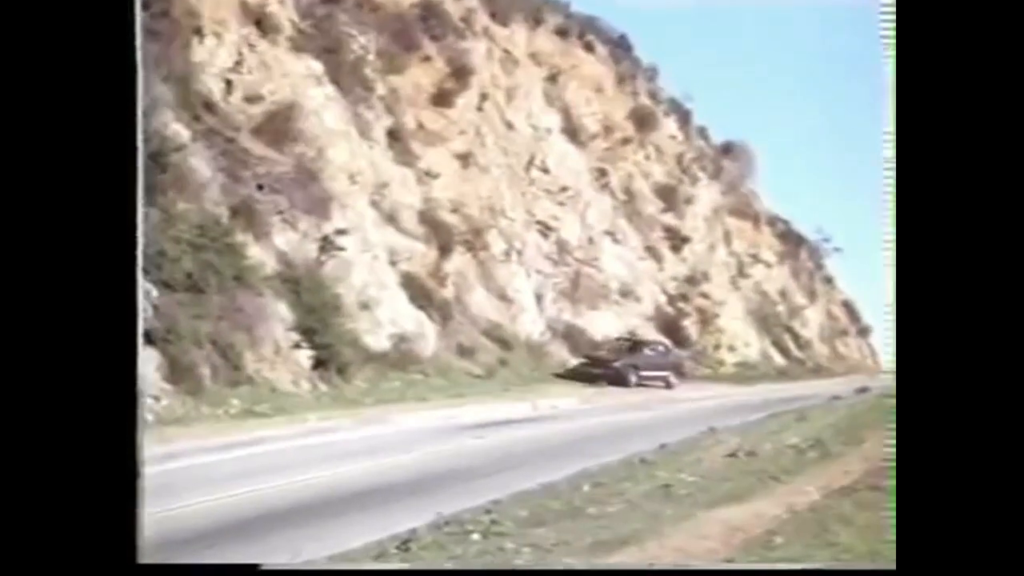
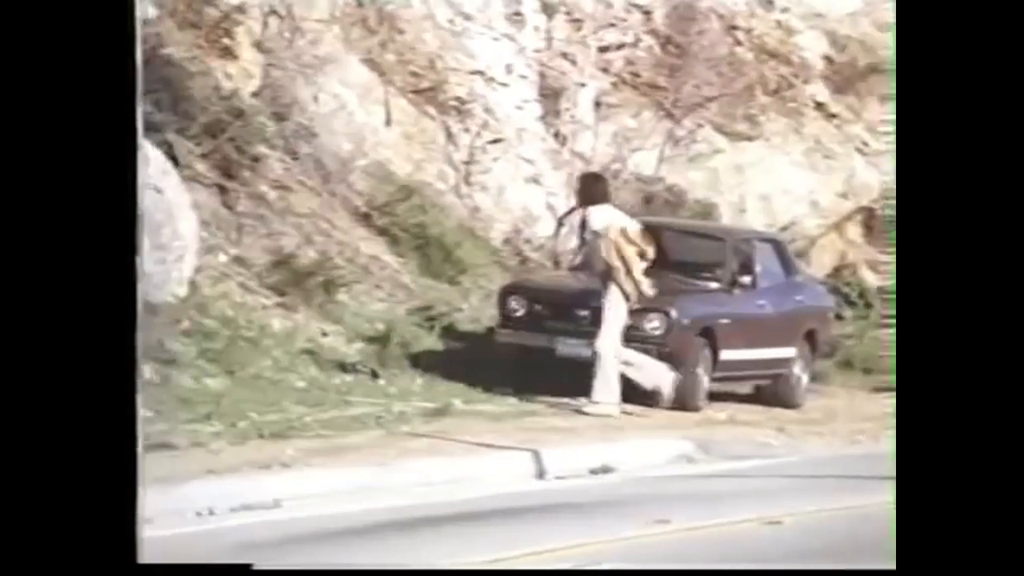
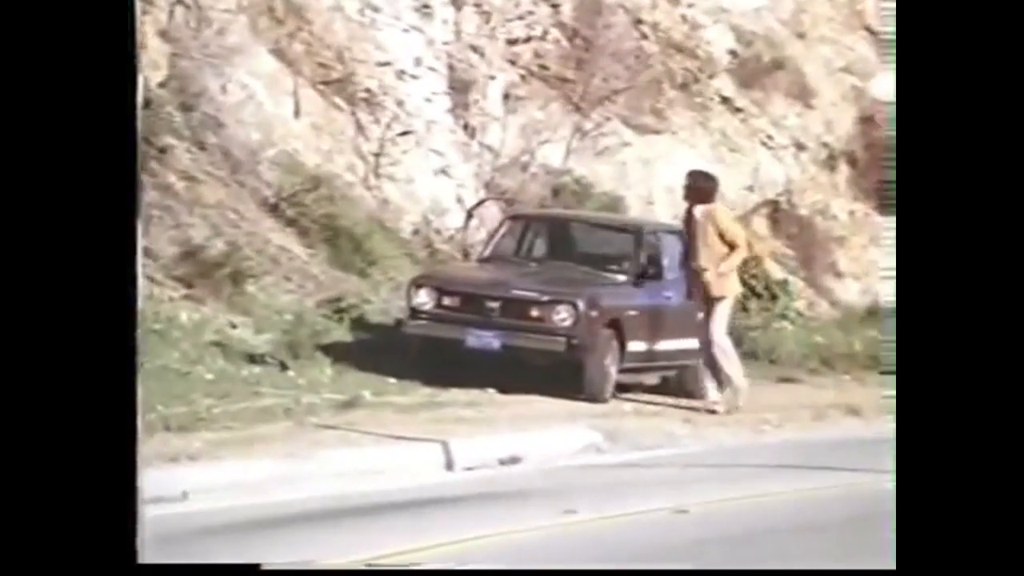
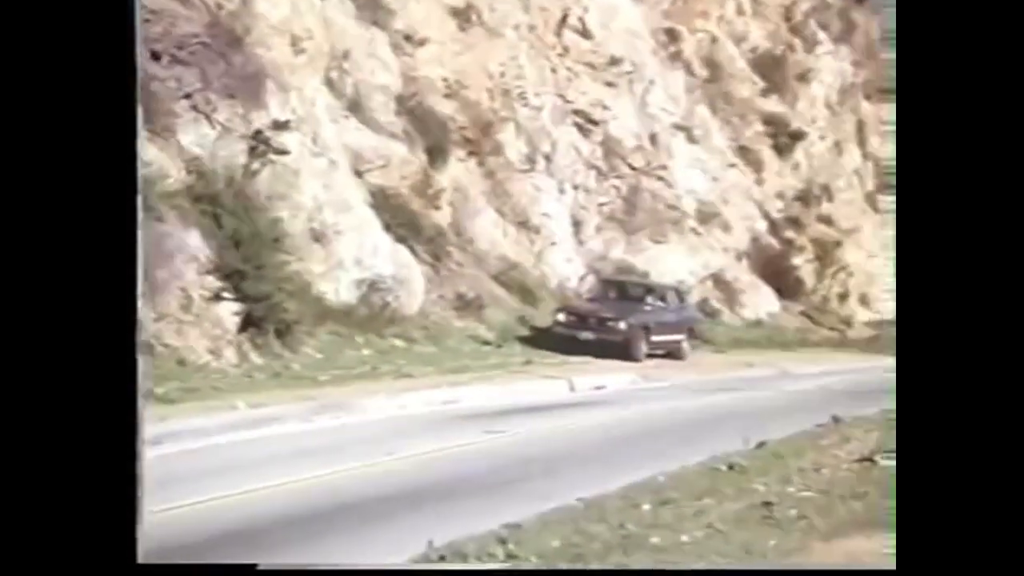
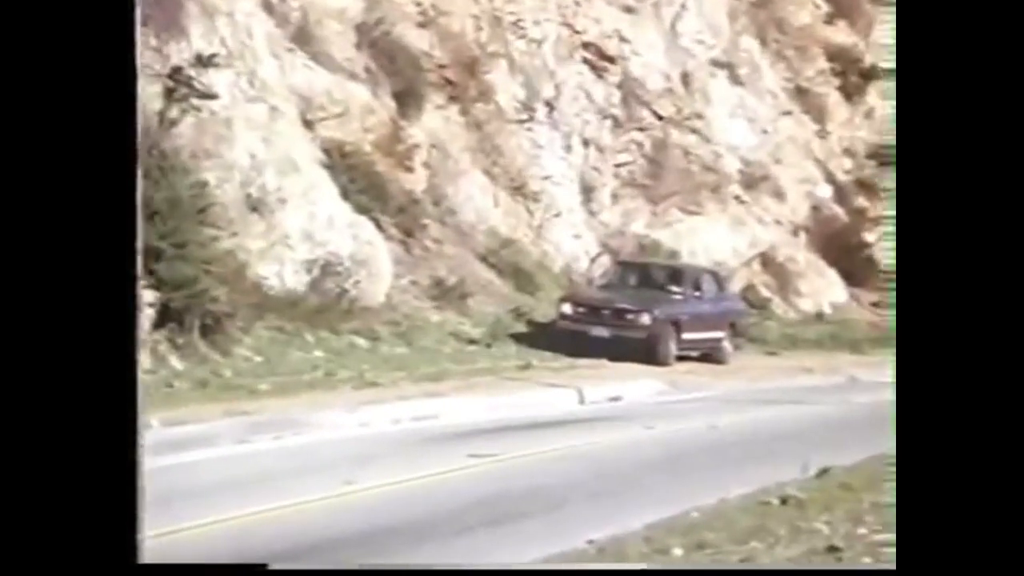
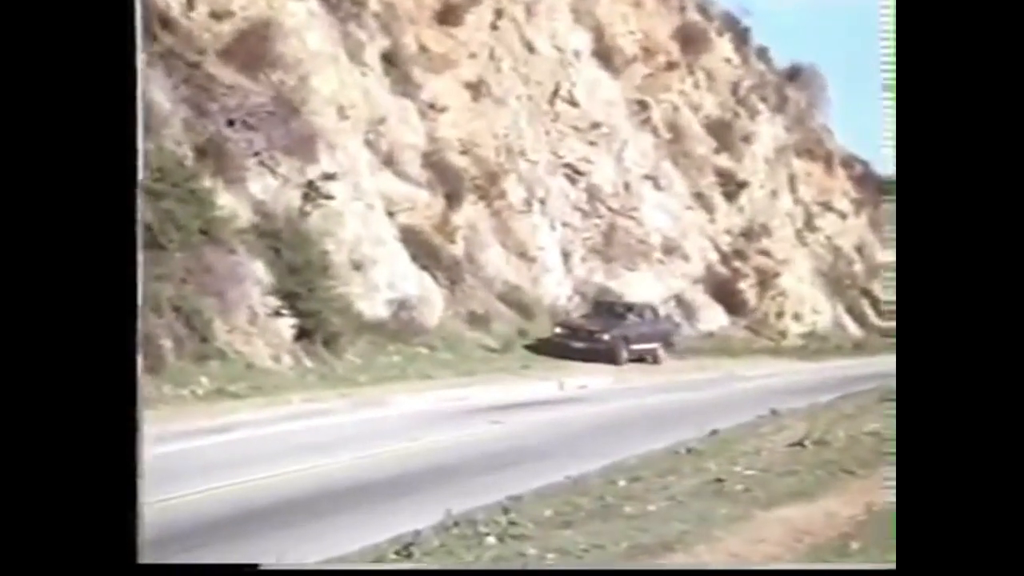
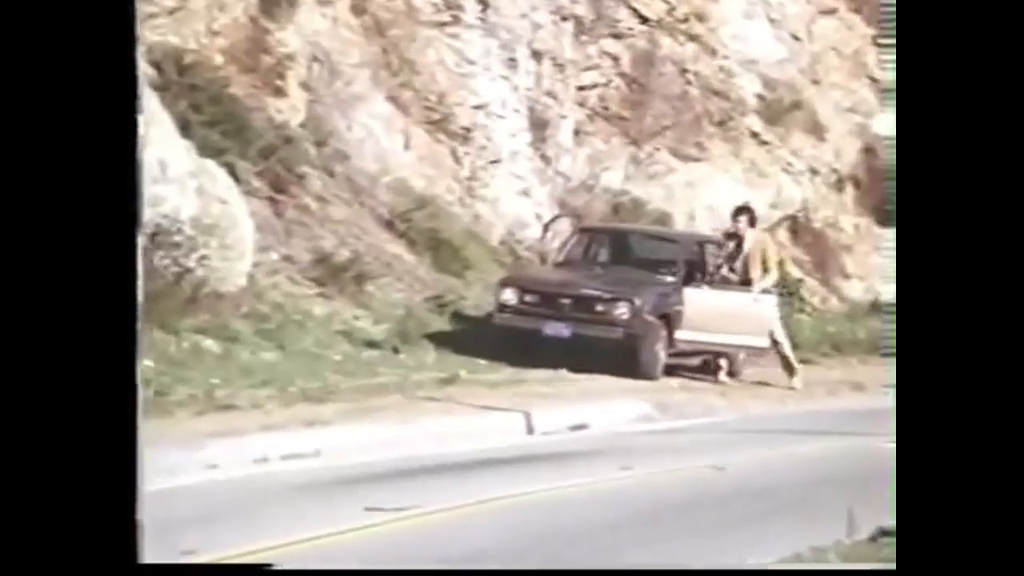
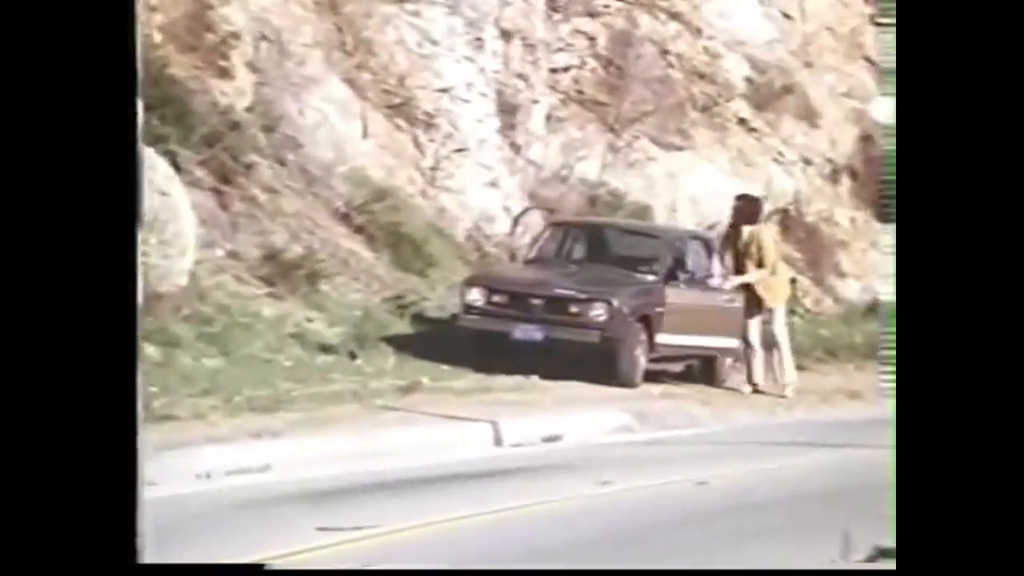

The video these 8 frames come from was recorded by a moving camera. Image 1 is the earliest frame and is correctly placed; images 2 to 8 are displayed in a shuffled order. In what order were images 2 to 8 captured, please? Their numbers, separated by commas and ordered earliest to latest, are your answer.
6, 4, 5, 7, 8, 3, 2
